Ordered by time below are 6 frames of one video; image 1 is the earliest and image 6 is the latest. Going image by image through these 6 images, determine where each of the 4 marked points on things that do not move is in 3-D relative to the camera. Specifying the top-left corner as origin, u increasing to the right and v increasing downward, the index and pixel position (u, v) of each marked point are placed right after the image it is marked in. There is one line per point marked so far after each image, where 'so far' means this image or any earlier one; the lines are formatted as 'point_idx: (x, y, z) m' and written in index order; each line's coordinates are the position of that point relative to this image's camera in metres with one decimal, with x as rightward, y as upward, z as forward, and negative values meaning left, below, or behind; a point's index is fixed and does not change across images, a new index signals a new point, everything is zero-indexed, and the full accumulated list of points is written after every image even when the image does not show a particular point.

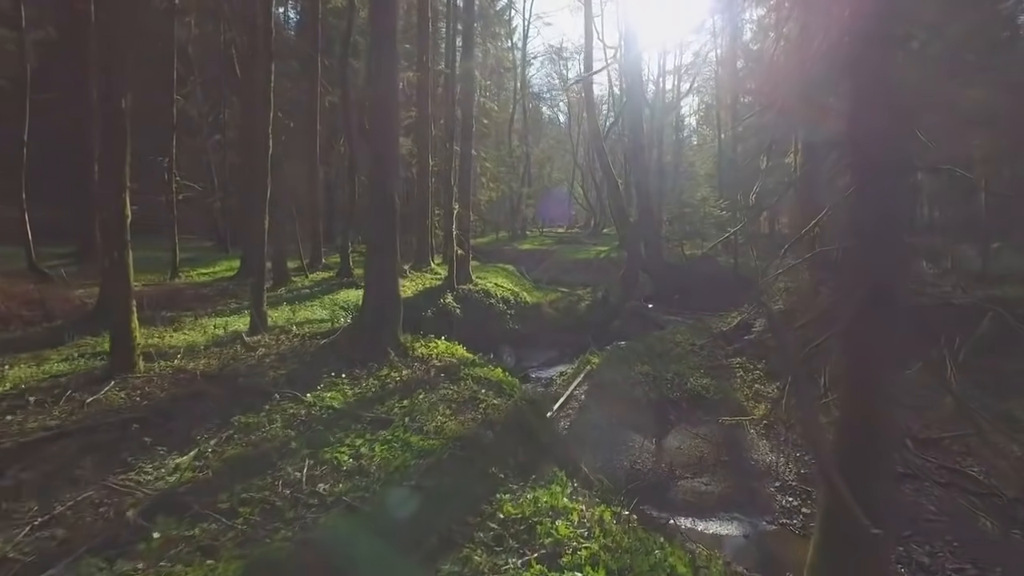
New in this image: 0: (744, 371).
0: (+9.0, -3.2, +17.3) m
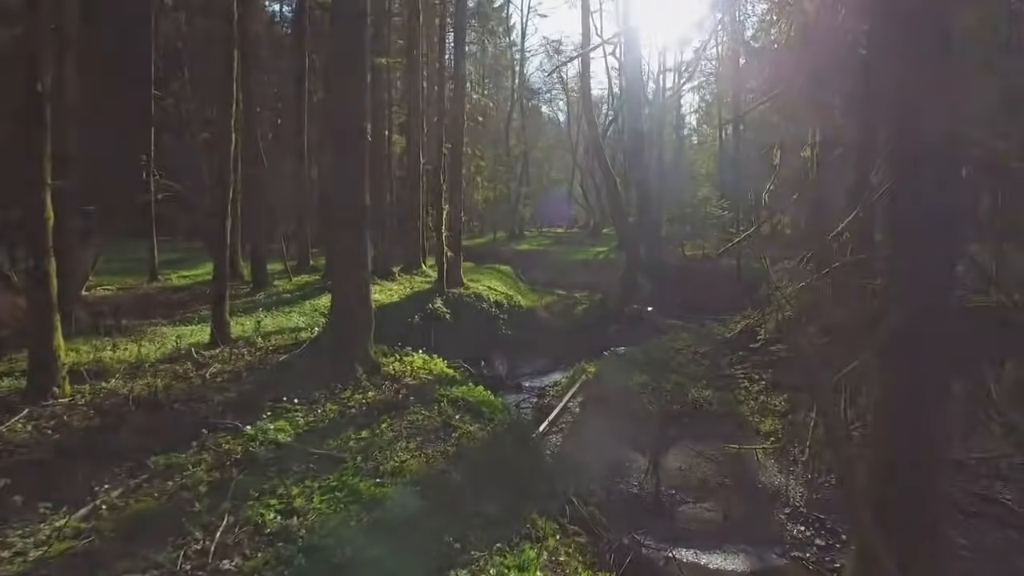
0: (+8.7, -3.4, +16.3) m
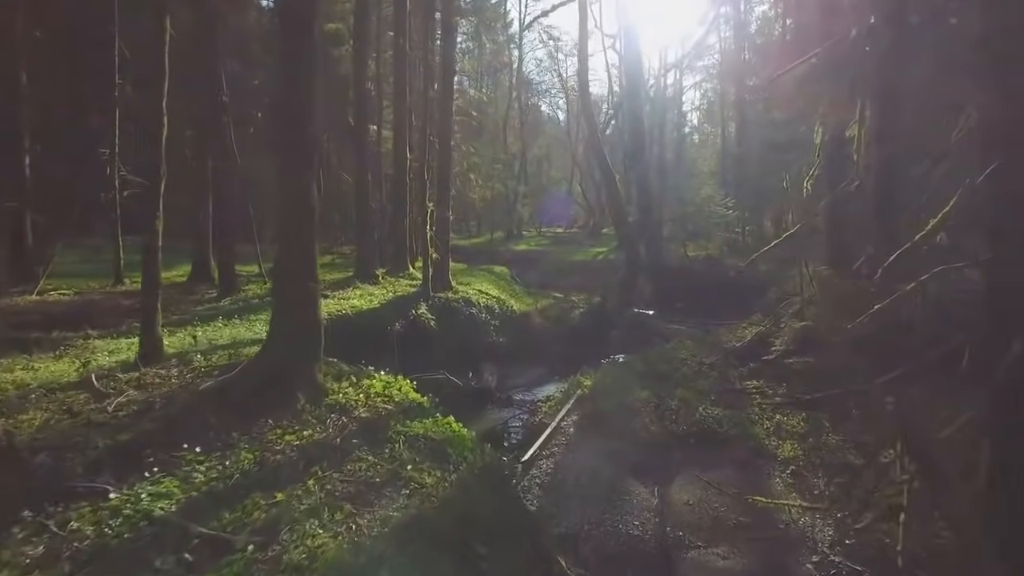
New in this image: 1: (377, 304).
0: (+8.3, -3.6, +14.7) m
1: (-5.6, -0.7, +18.3) m
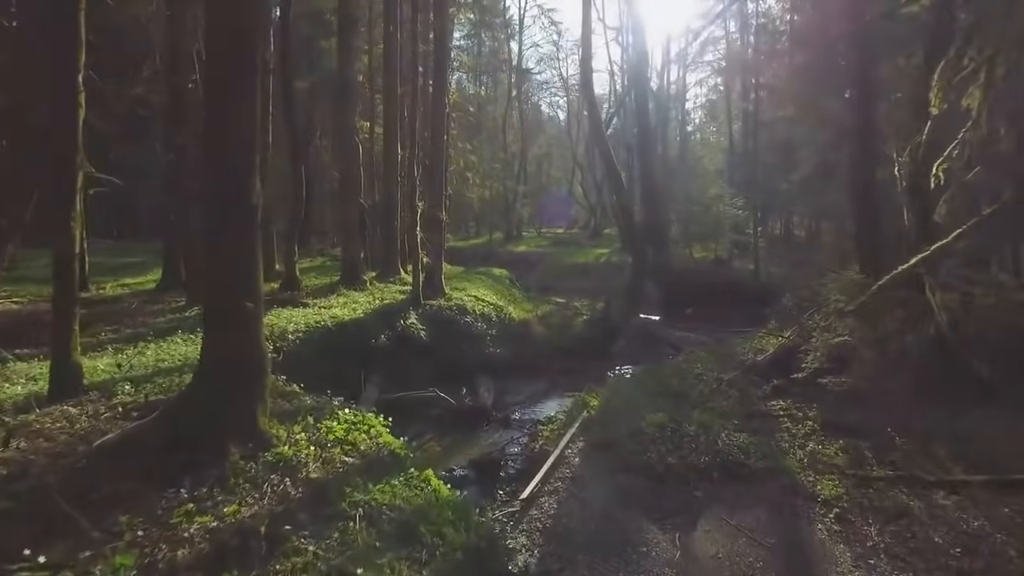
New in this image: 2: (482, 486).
0: (+8.2, -3.9, +13.1) m
1: (-5.7, -1.0, +16.6) m
2: (-0.8, -5.4, +12.1) m
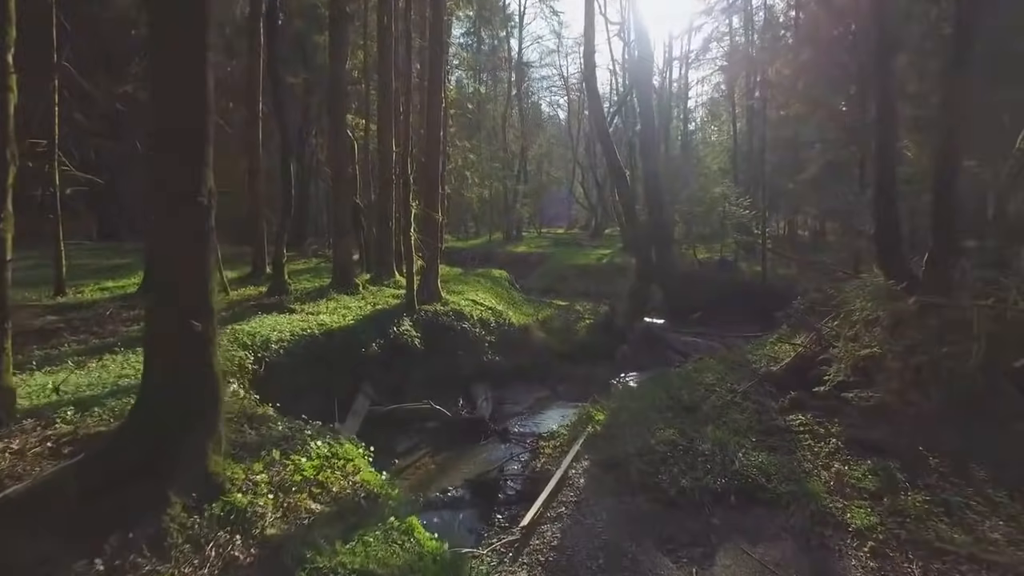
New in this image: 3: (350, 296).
0: (+8.2, -4.1, +12.1) m
1: (-5.7, -1.1, +15.7) m
2: (-0.8, -5.6, +11.1) m
3: (-7.0, -0.3, +19.2) m
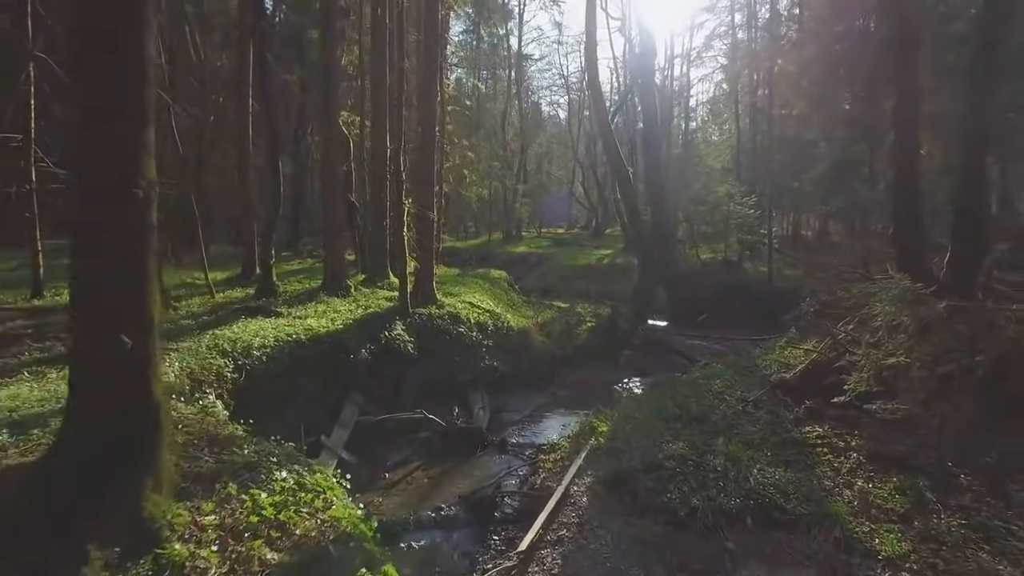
0: (+8.1, -4.1, +11.3) m
1: (-5.8, -1.2, +14.9) m
2: (-0.9, -5.6, +10.3) m
3: (-7.1, -0.4, +18.4) m
